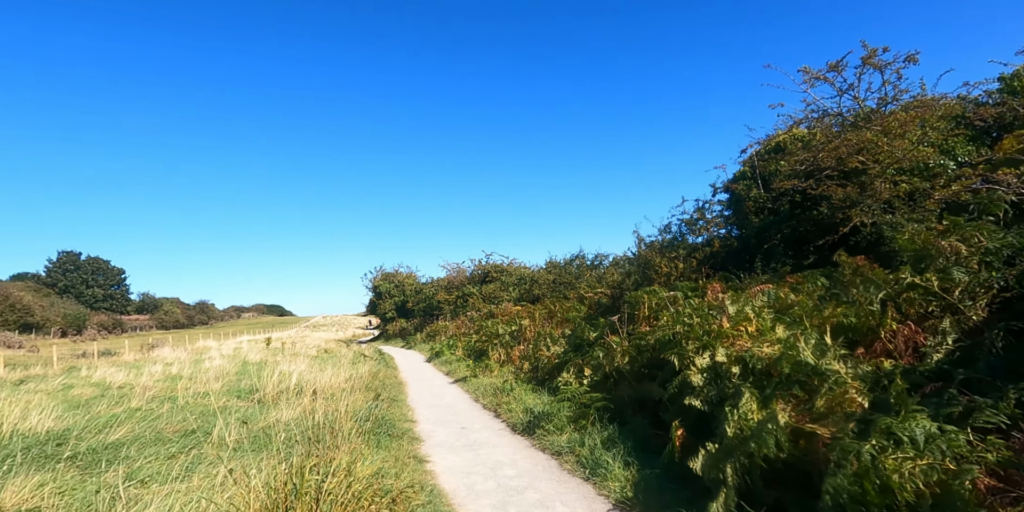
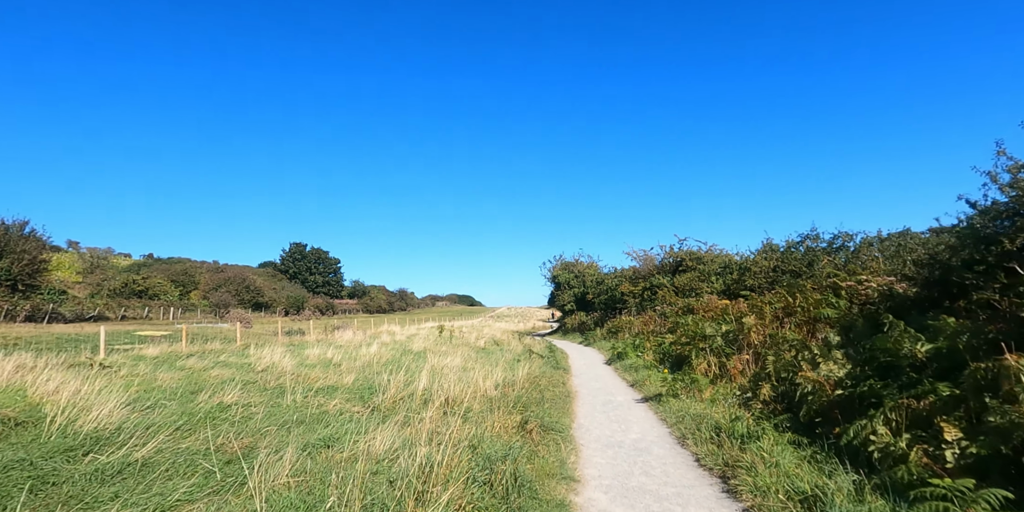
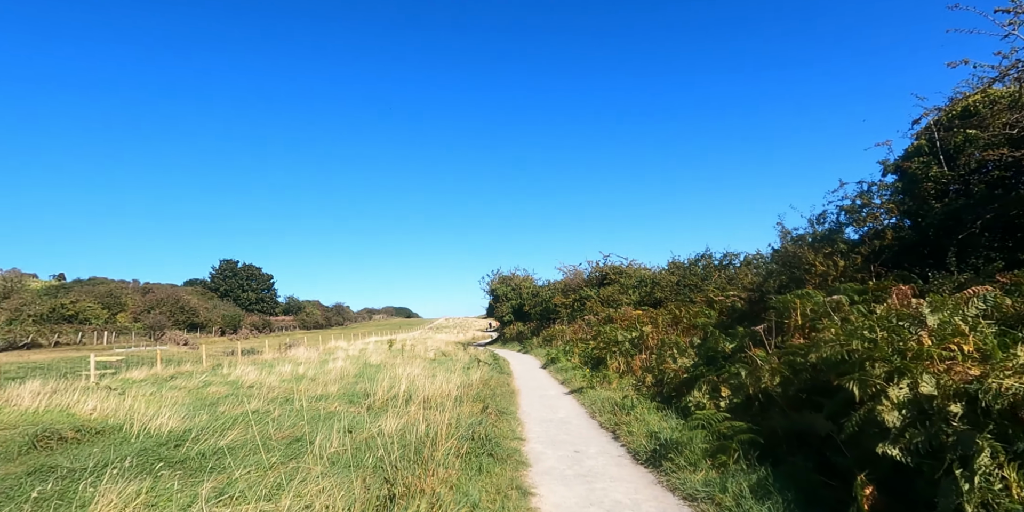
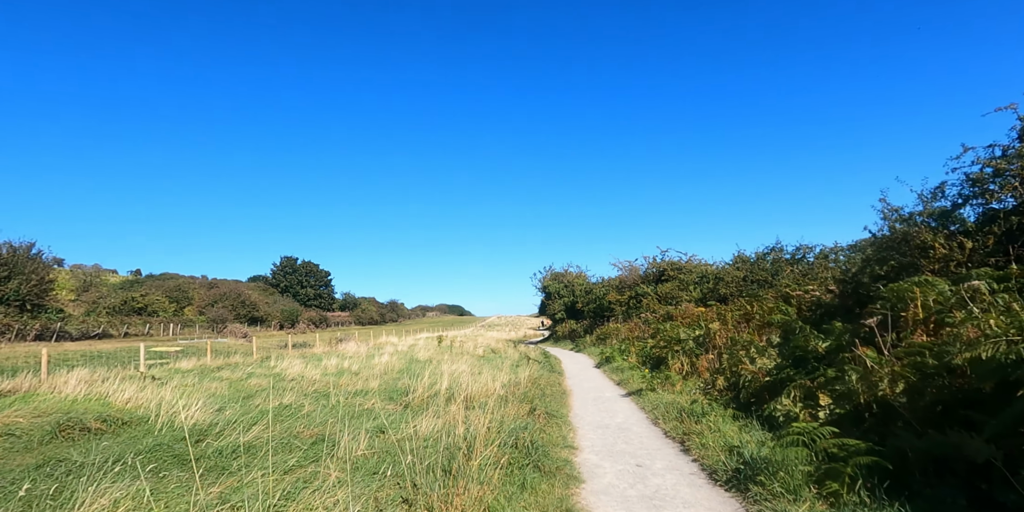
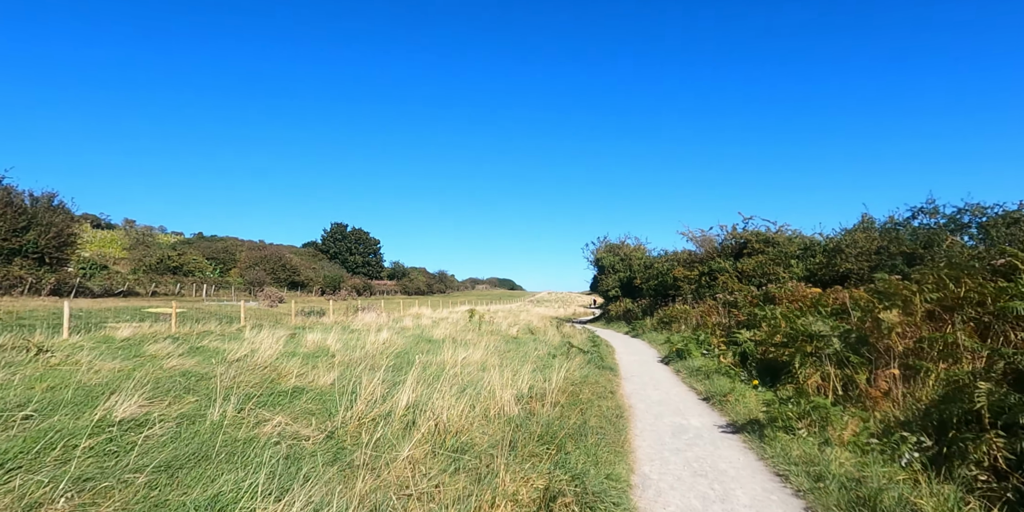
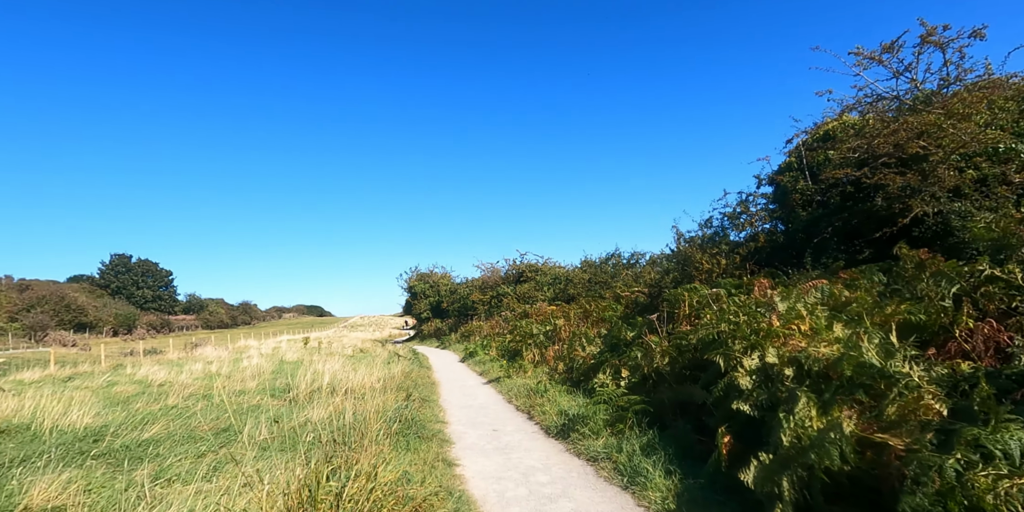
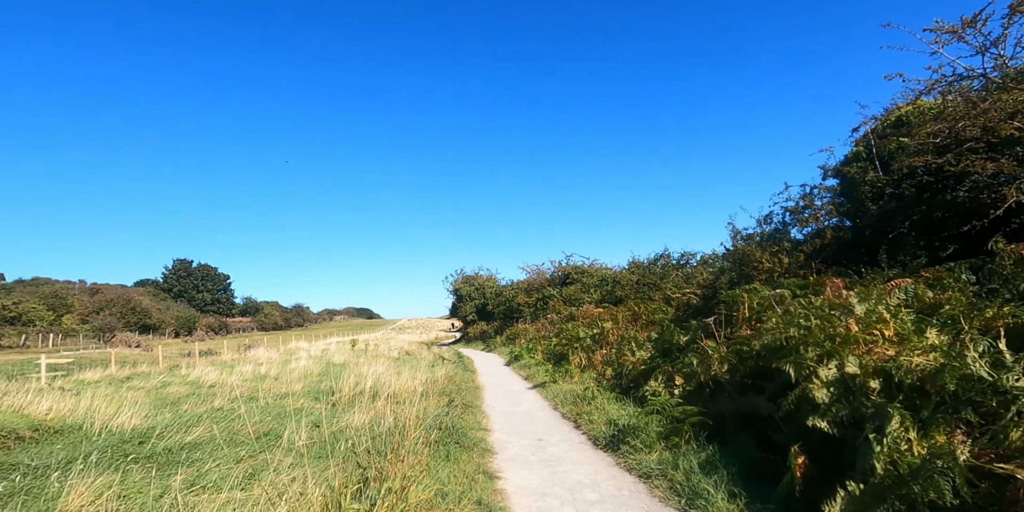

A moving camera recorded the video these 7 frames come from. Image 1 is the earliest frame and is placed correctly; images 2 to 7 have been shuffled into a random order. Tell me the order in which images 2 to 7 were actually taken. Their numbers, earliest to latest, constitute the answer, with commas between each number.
6, 7, 3, 4, 2, 5
